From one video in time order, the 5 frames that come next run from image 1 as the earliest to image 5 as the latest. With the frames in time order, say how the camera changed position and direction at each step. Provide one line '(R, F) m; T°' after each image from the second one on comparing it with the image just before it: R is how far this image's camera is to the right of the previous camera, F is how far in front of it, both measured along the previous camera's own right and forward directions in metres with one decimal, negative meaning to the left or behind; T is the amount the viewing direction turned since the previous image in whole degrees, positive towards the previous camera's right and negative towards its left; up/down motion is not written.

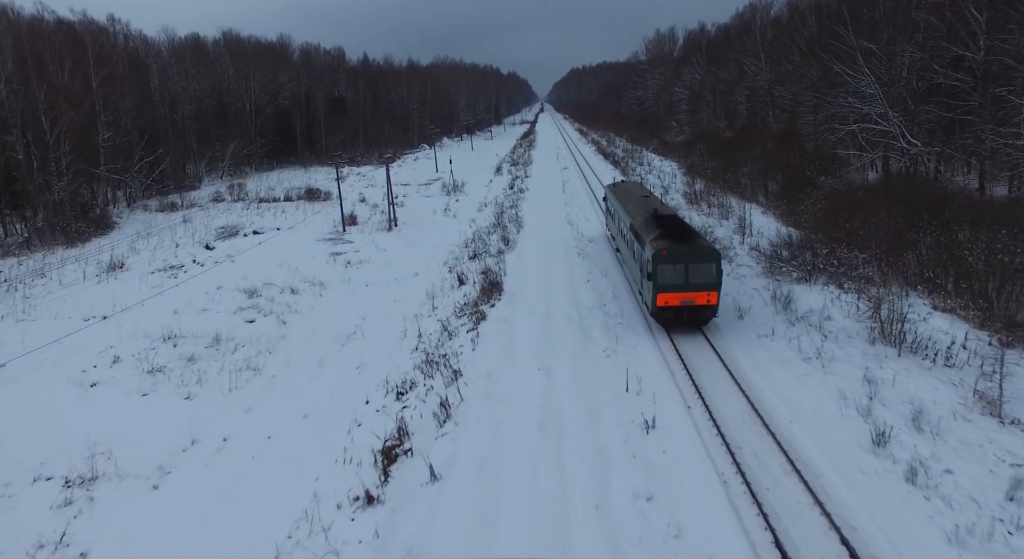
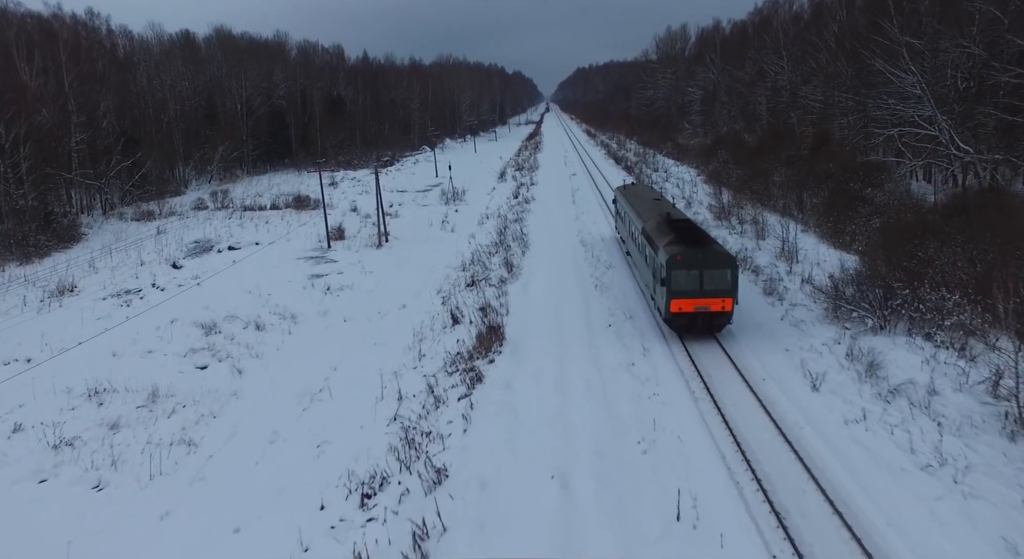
(0.0, +3.3) m; 0°
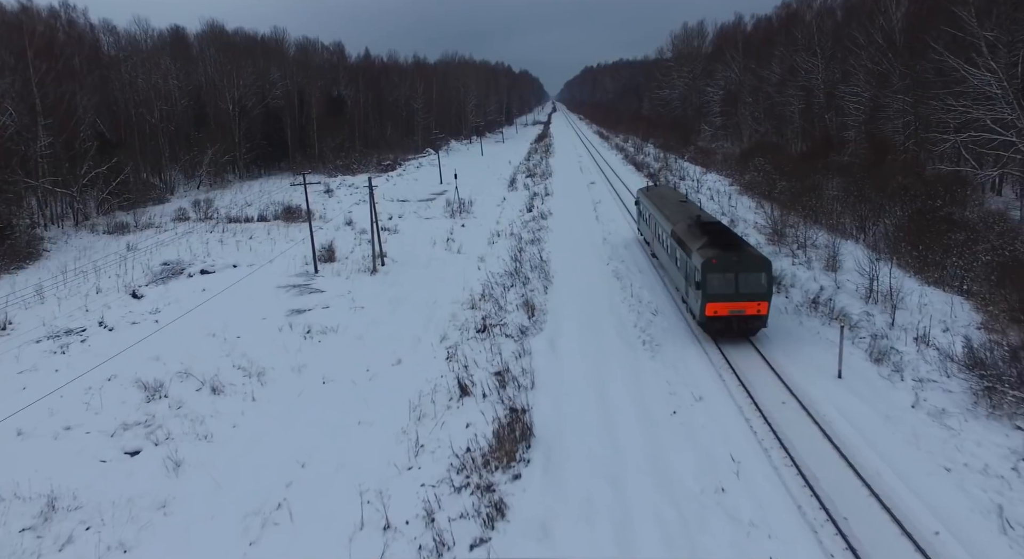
(-0.4, +4.0) m; 0°
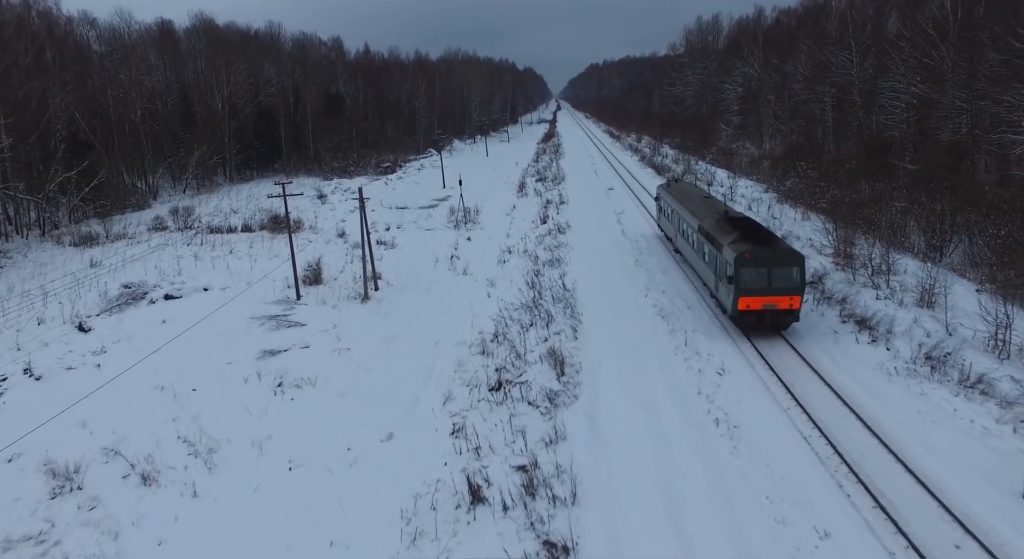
(-0.4, +3.6) m; 0°
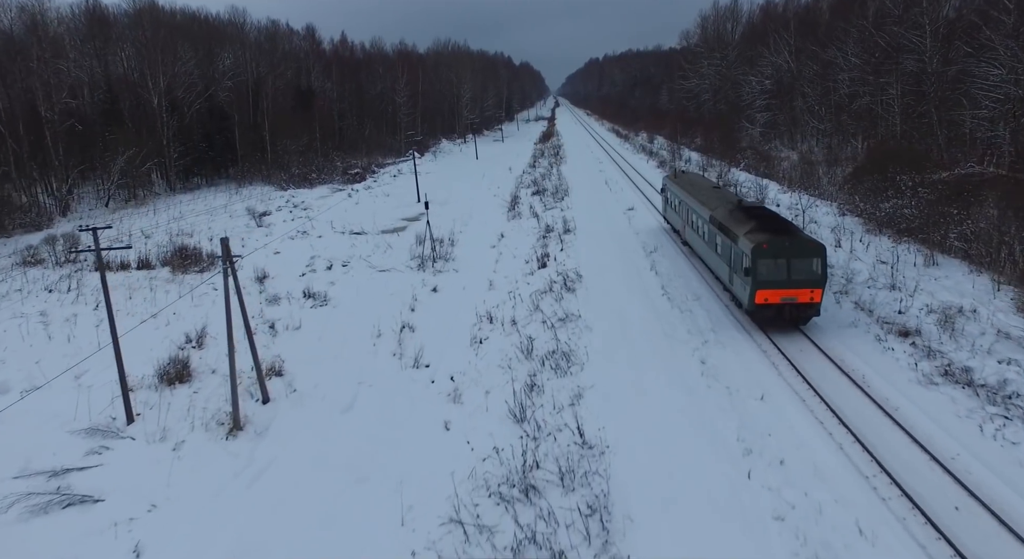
(+0.4, +8.8) m; 0°
